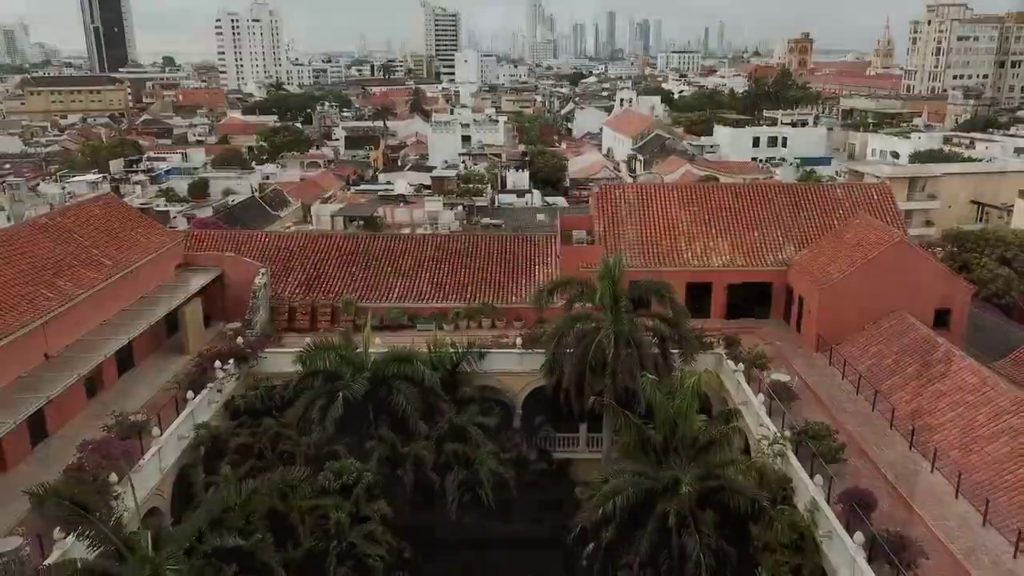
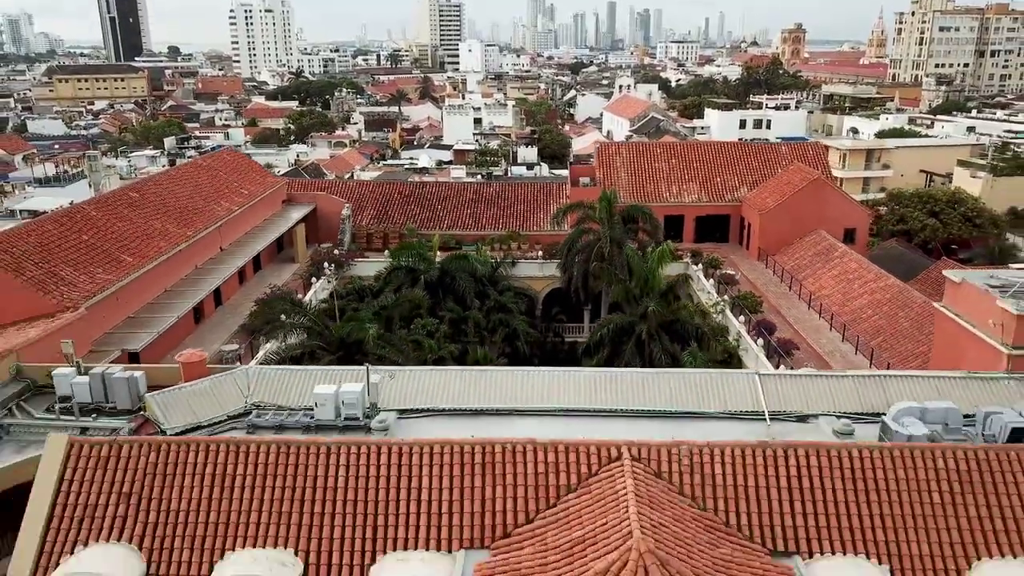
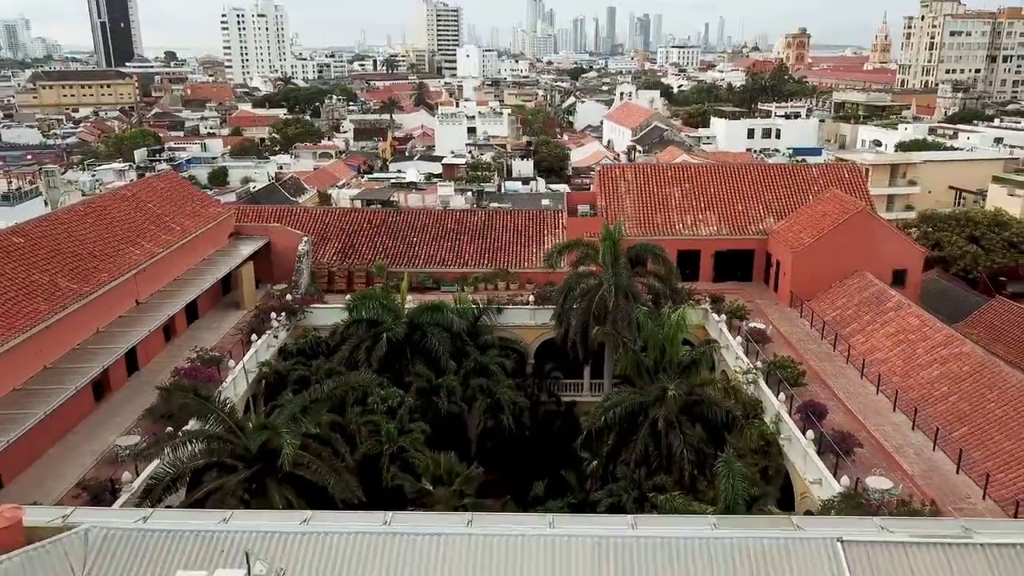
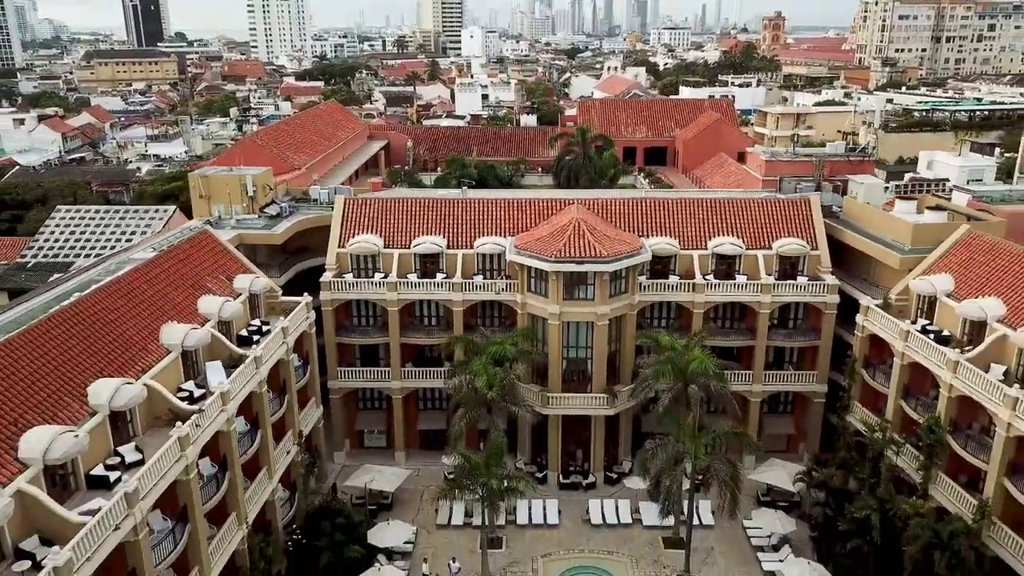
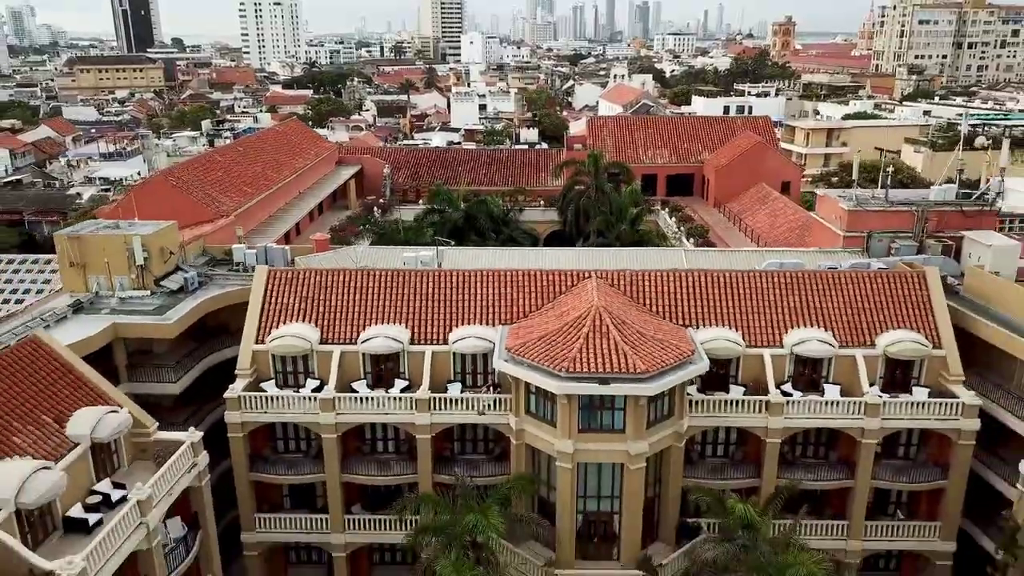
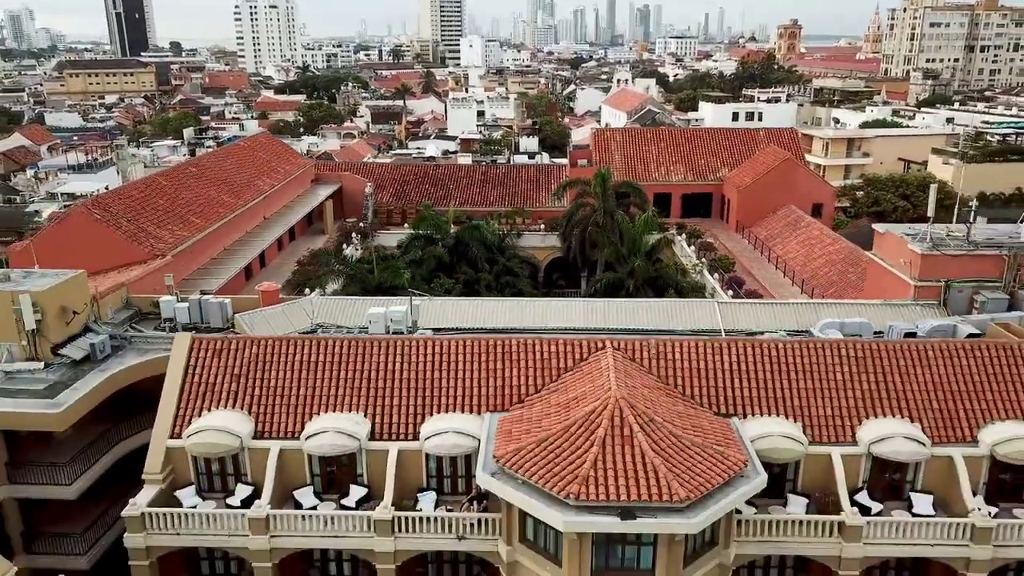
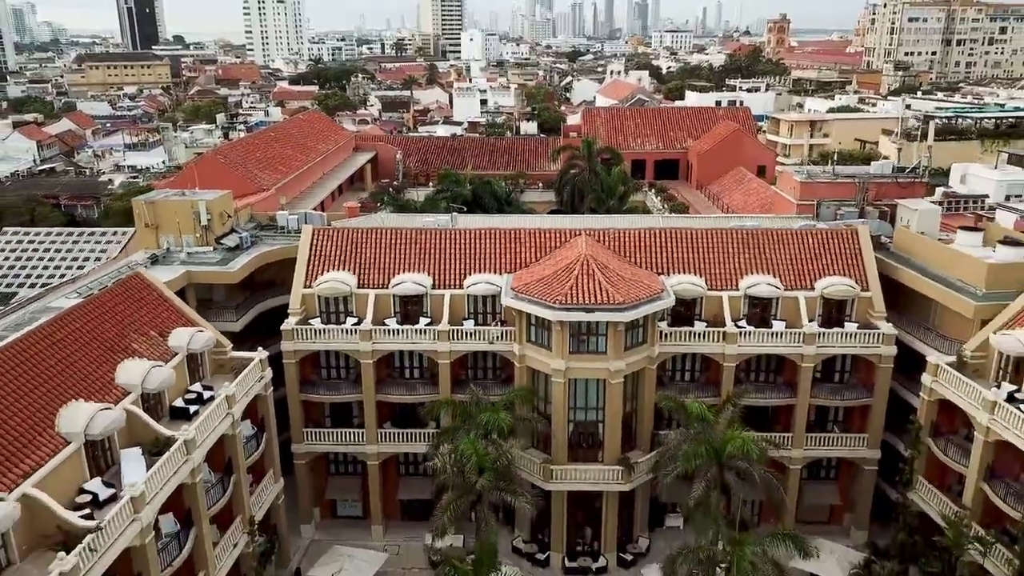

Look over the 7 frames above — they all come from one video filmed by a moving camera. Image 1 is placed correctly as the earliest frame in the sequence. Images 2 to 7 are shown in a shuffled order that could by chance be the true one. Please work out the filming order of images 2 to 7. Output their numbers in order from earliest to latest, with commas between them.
3, 2, 6, 5, 7, 4
